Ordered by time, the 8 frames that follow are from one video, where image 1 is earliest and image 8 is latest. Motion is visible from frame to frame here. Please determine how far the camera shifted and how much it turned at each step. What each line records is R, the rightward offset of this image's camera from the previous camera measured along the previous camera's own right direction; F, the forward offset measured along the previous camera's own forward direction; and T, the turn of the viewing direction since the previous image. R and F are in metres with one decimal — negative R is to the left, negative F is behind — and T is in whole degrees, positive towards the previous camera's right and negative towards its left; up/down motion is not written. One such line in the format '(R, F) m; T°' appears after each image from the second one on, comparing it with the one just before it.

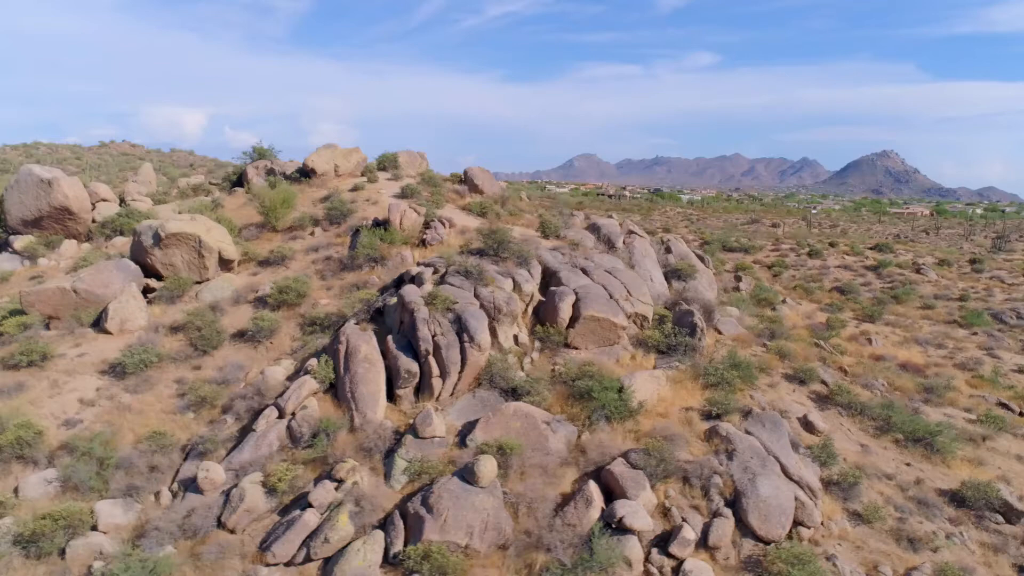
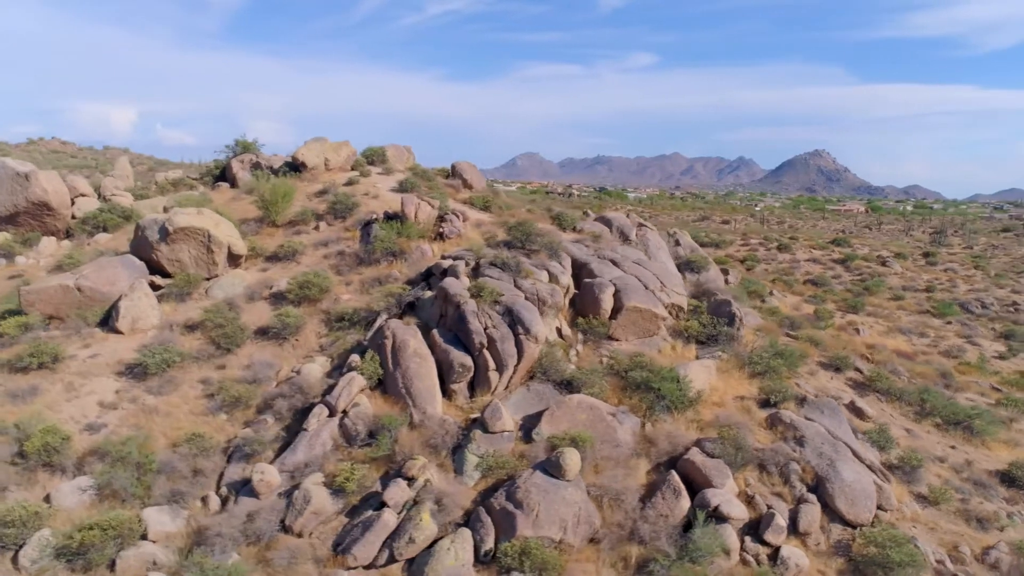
(-1.4, +0.2) m; +4°
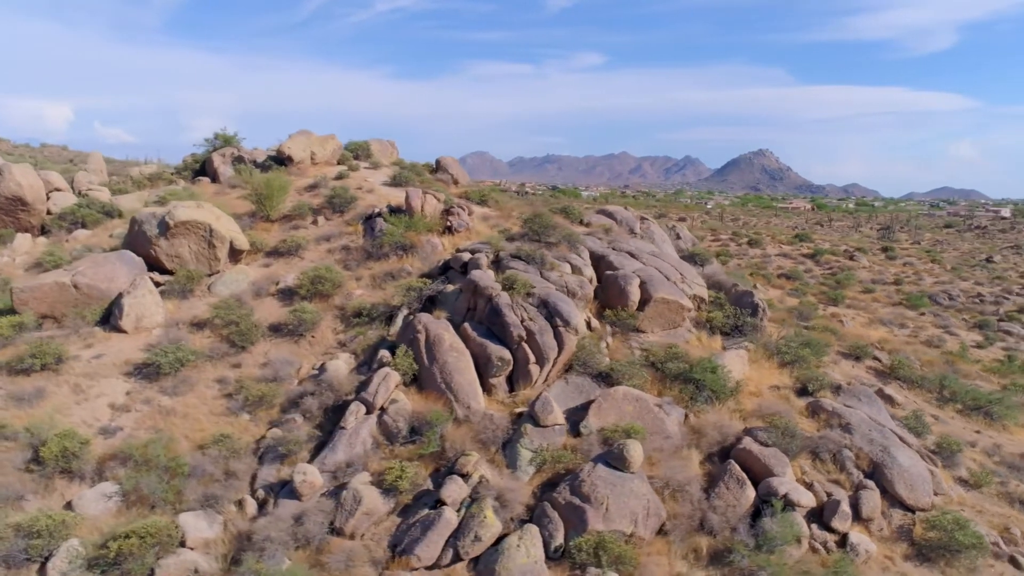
(-1.1, +0.2) m; +4°
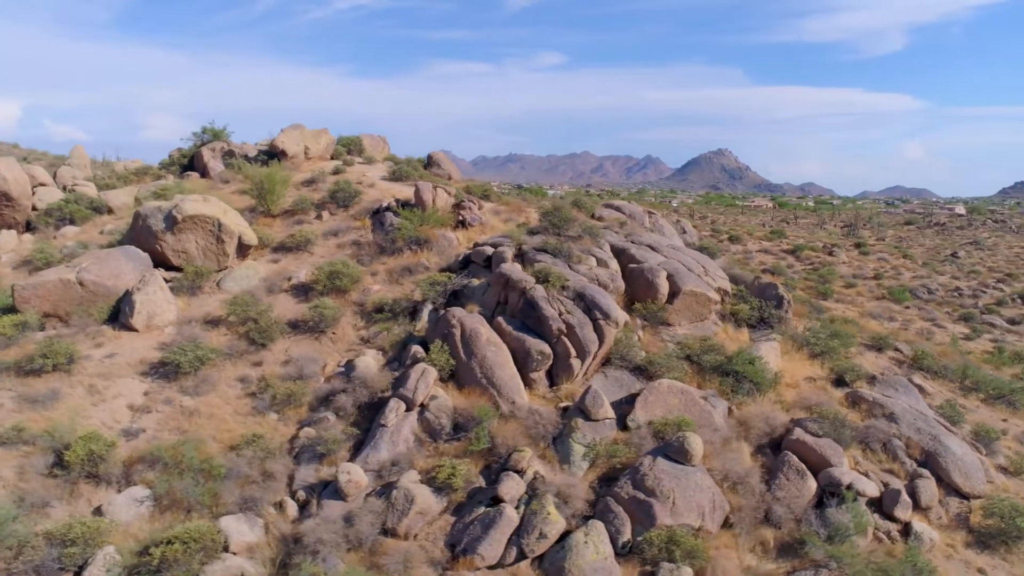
(-0.9, +0.2) m; +3°
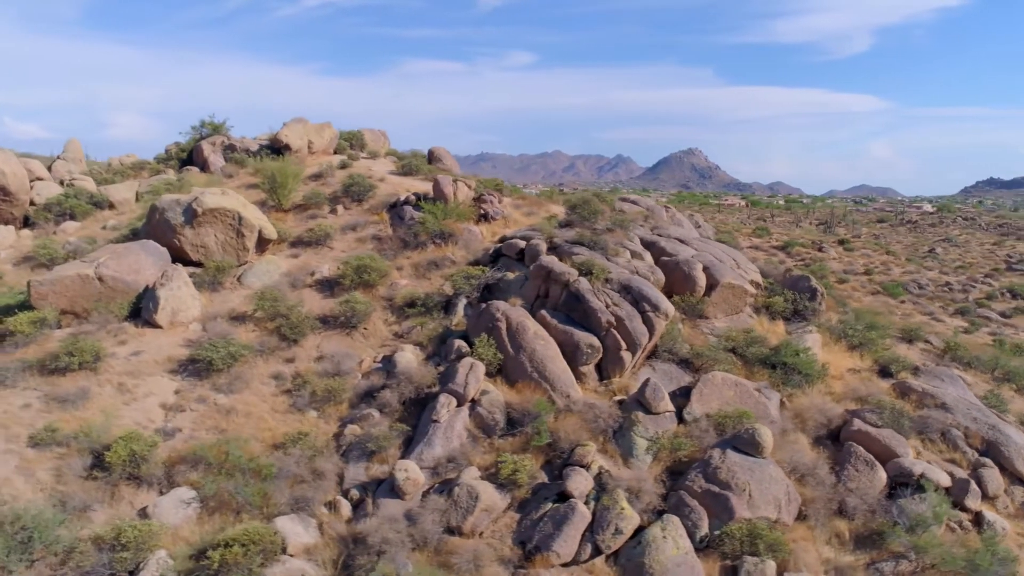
(-0.9, +0.2) m; +2°
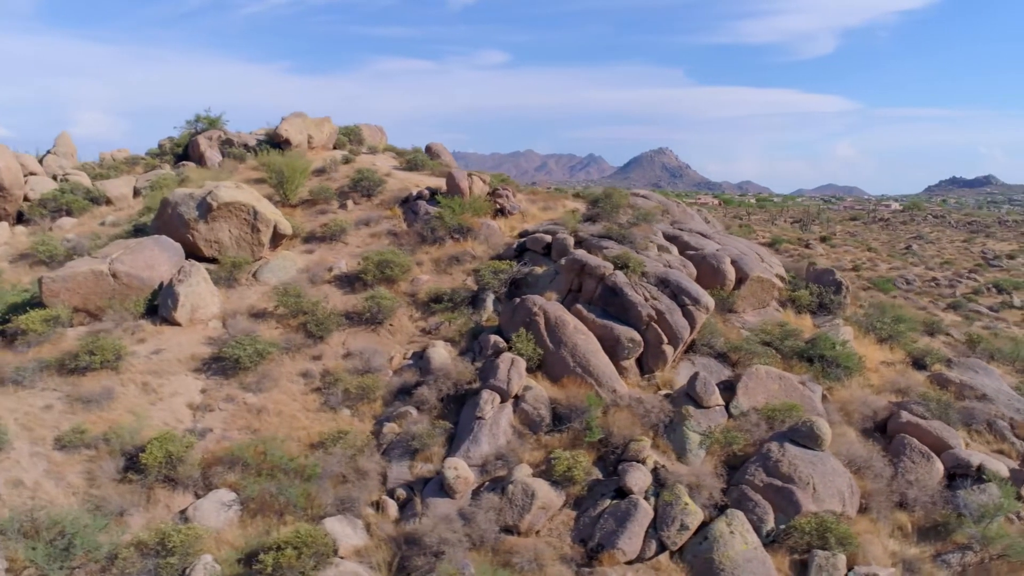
(-0.8, +0.2) m; +2°
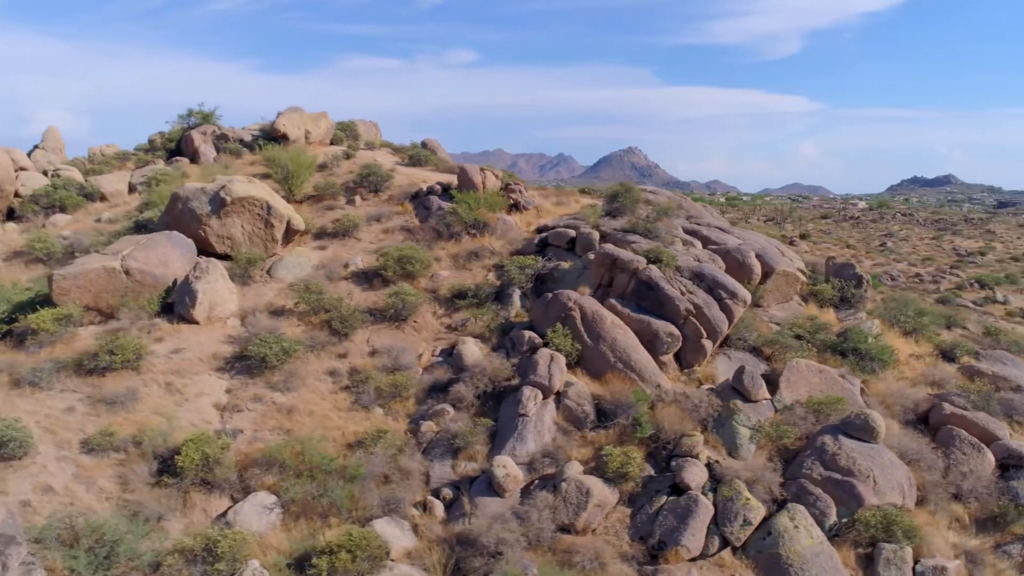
(-0.8, +0.2) m; +2°
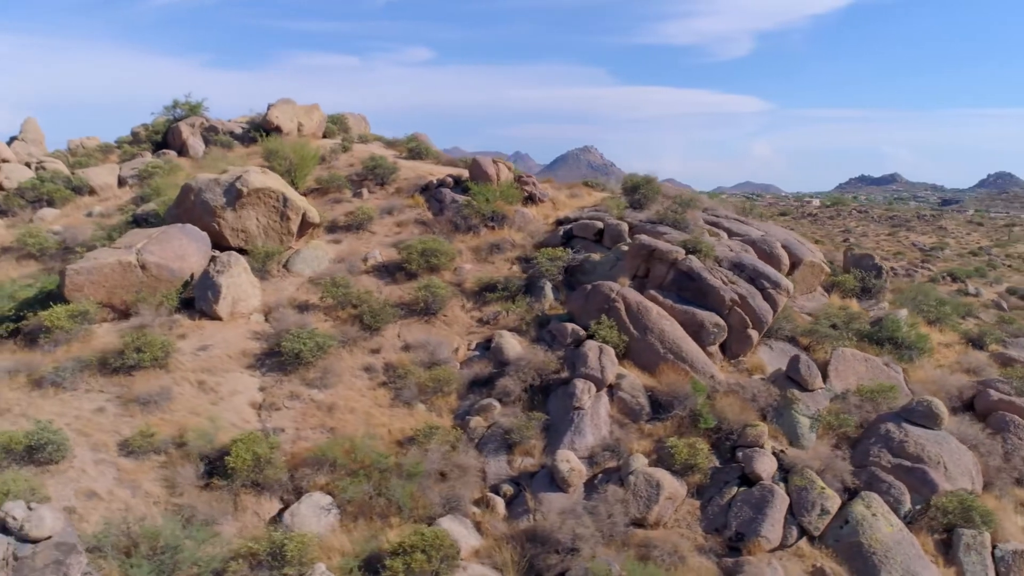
(-1.0, +0.2) m; +3°
